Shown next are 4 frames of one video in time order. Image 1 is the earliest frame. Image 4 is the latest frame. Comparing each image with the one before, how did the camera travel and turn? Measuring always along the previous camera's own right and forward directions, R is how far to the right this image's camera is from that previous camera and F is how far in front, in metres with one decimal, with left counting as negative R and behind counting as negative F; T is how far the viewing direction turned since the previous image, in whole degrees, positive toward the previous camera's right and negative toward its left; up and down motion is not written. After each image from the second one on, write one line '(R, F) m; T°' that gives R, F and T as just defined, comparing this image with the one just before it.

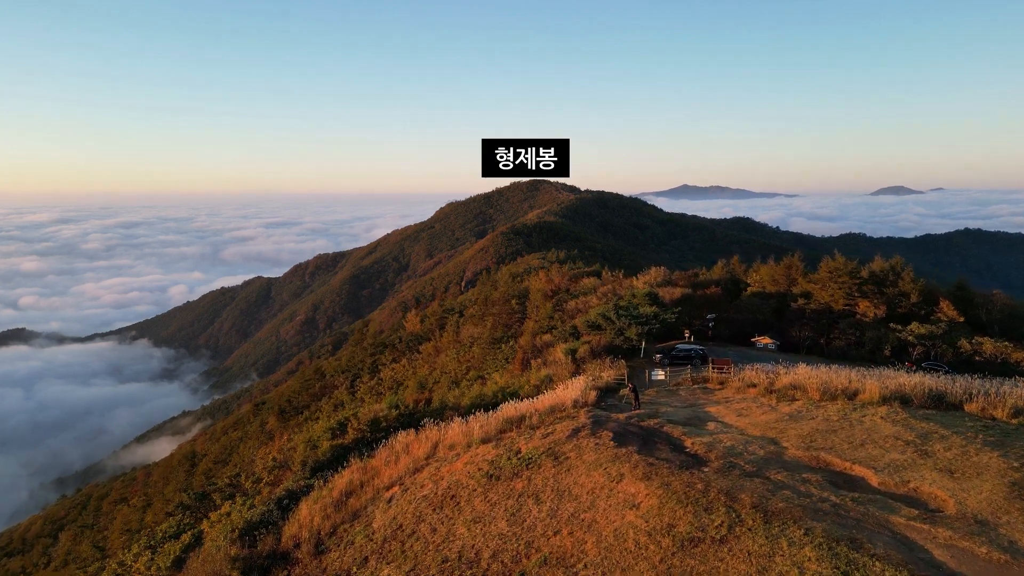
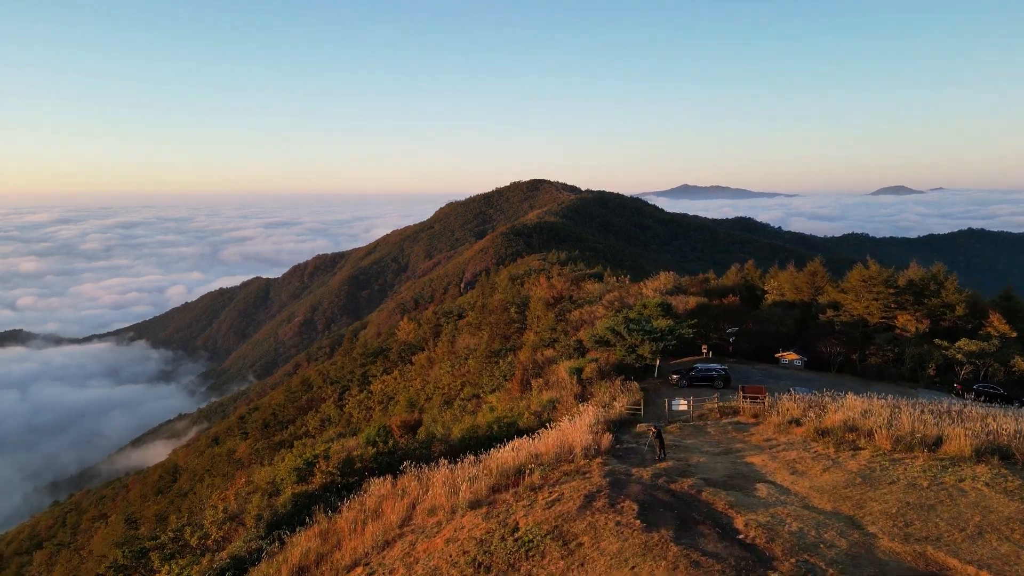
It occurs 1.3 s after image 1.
(+0.1, +2.4) m; 0°
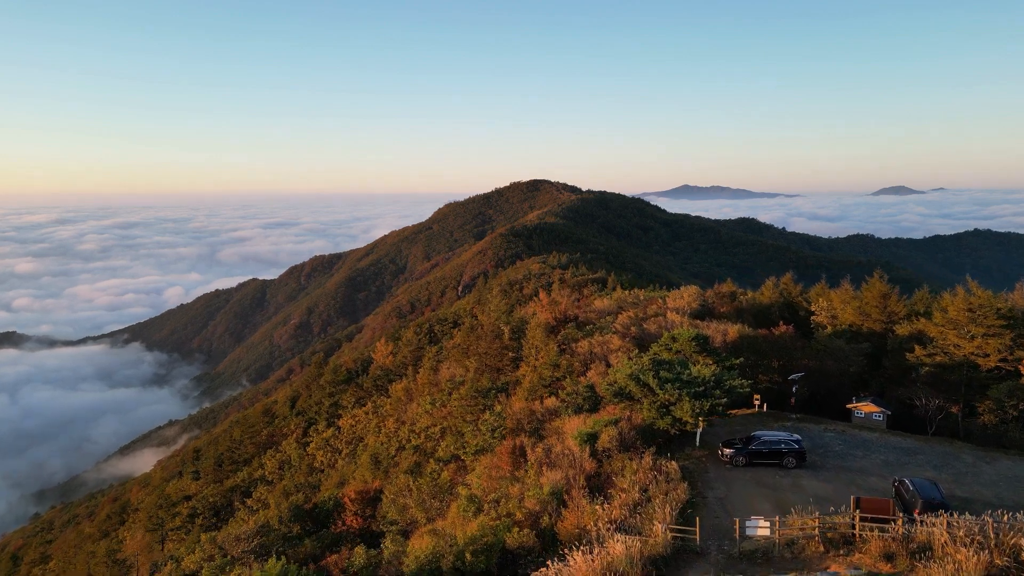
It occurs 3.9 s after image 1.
(+0.4, +5.4) m; 0°
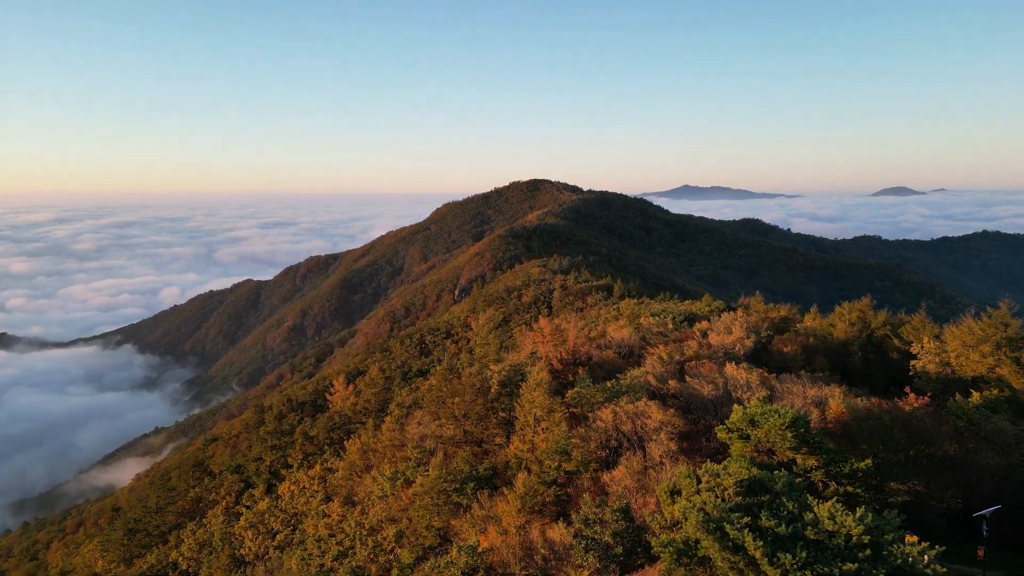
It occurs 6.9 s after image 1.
(+0.4, +6.9) m; 0°
